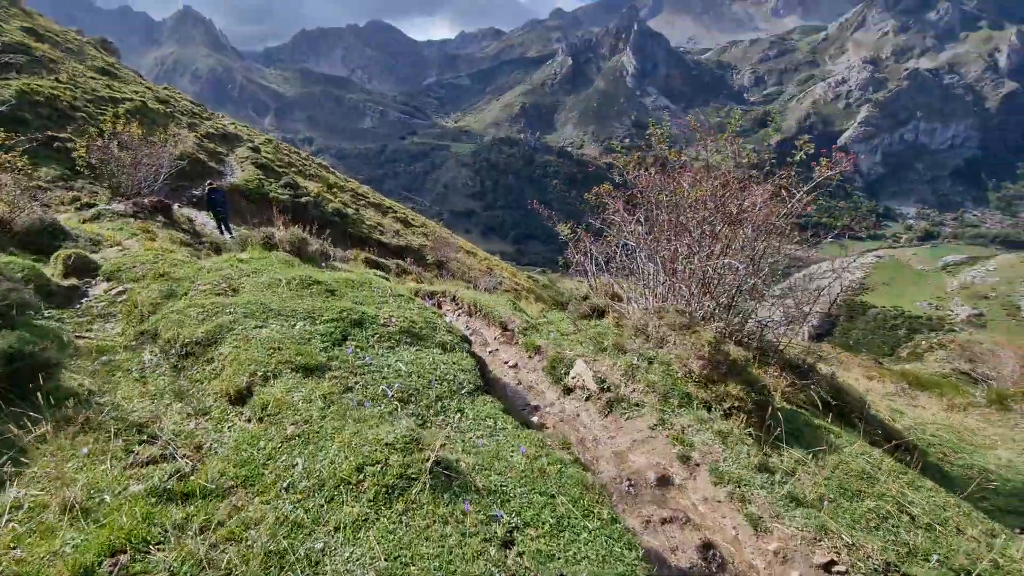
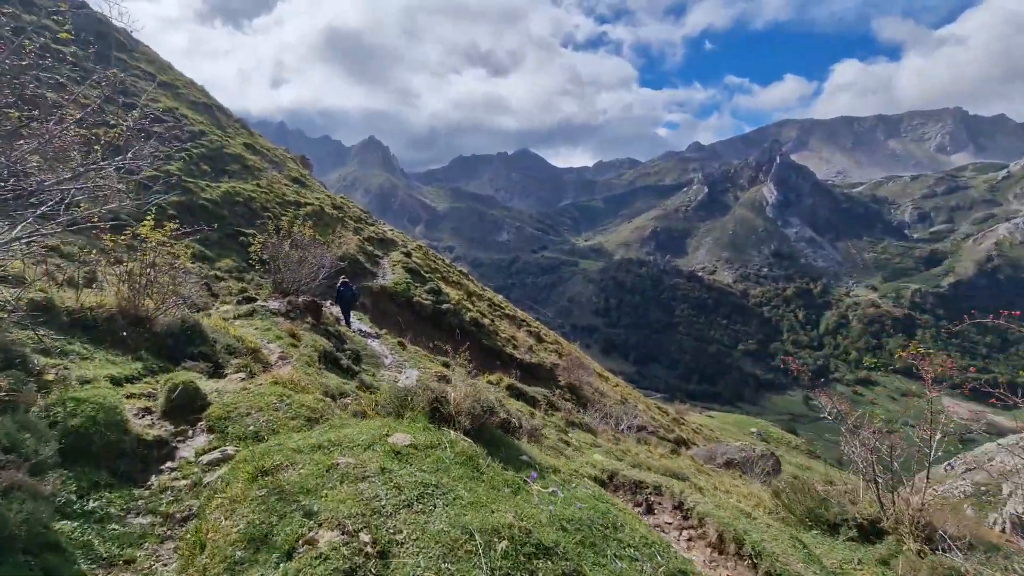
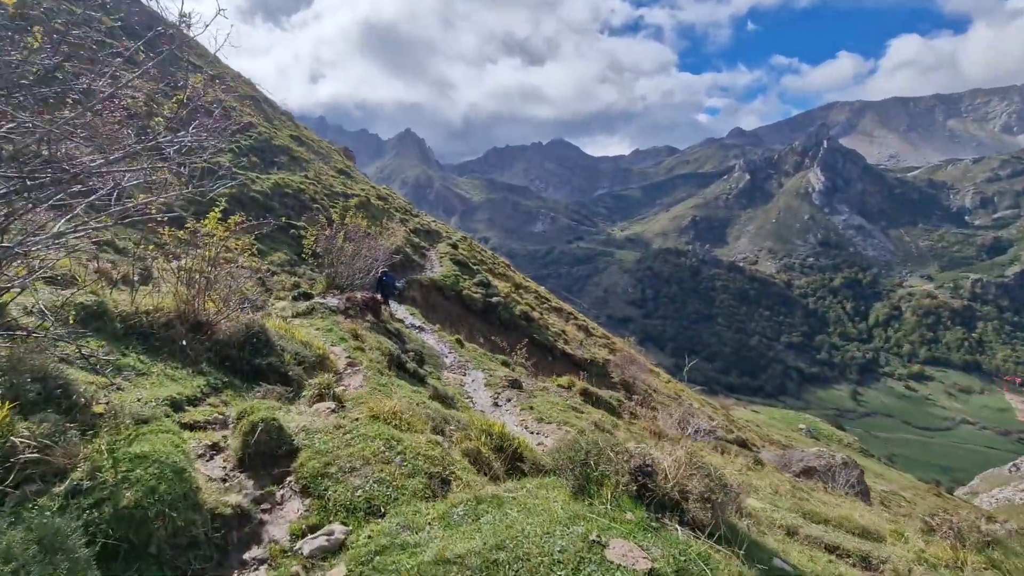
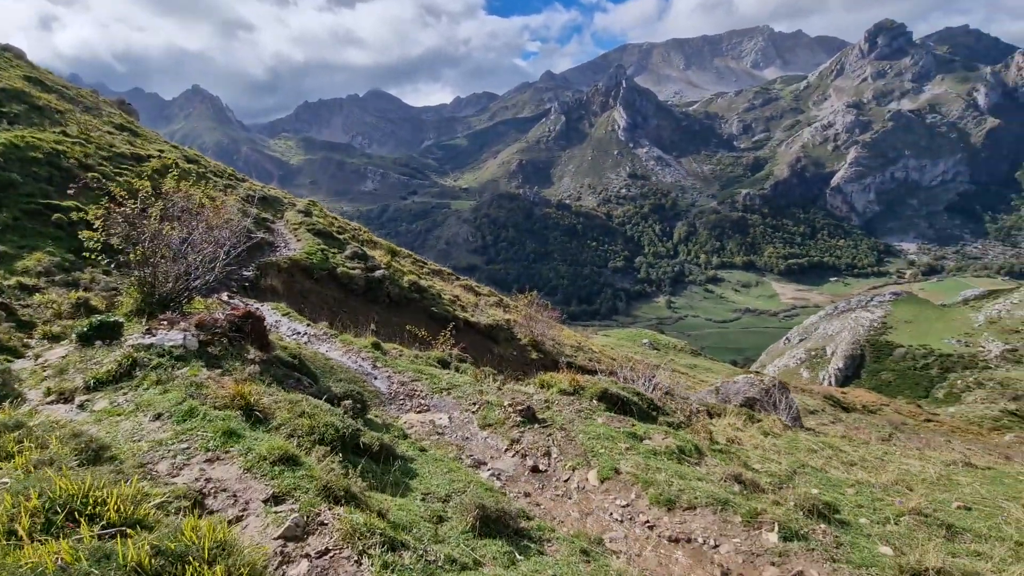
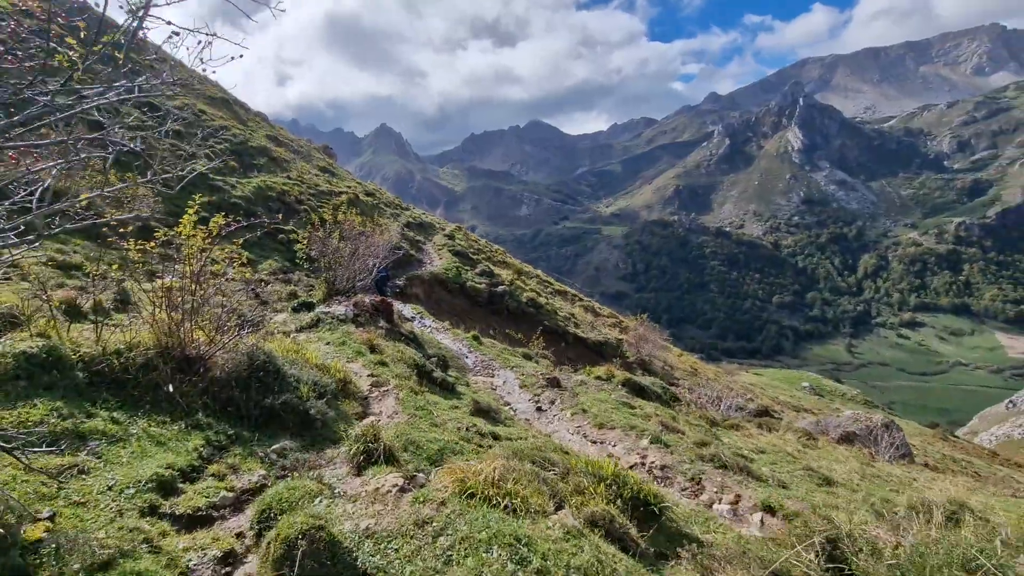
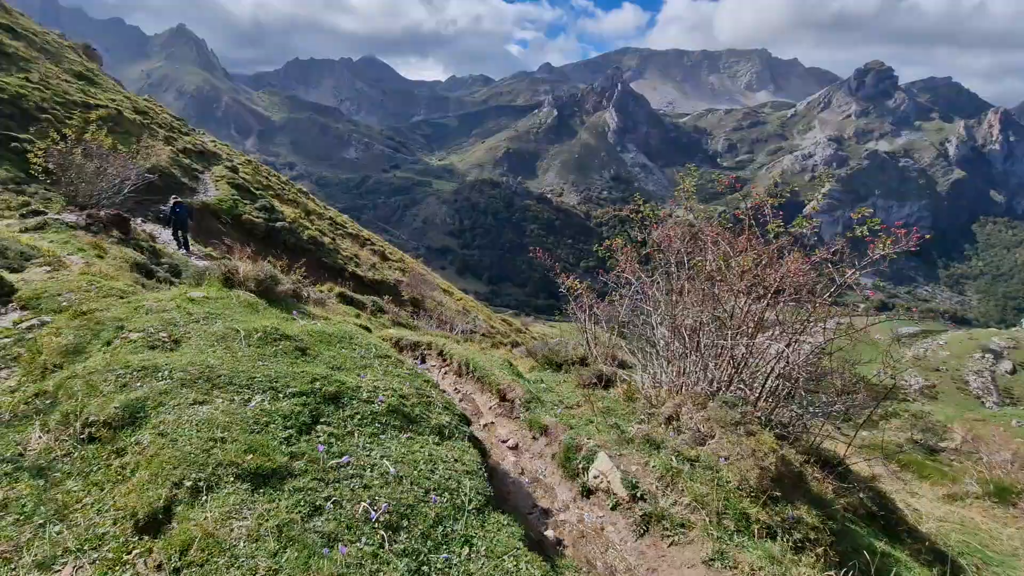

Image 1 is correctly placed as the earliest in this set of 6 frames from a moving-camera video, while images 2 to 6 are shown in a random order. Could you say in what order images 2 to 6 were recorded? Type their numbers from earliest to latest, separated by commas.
6, 2, 3, 5, 4
